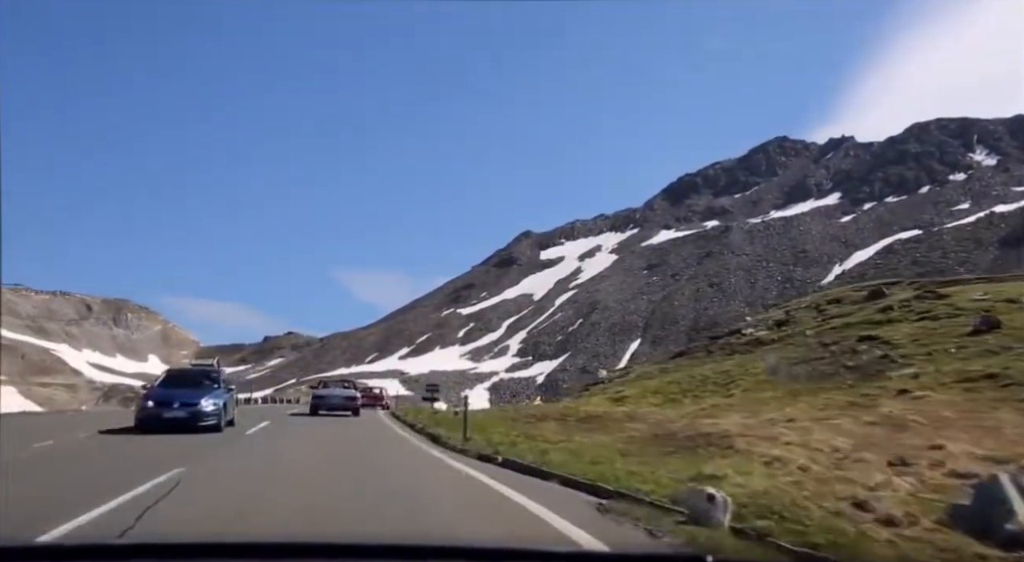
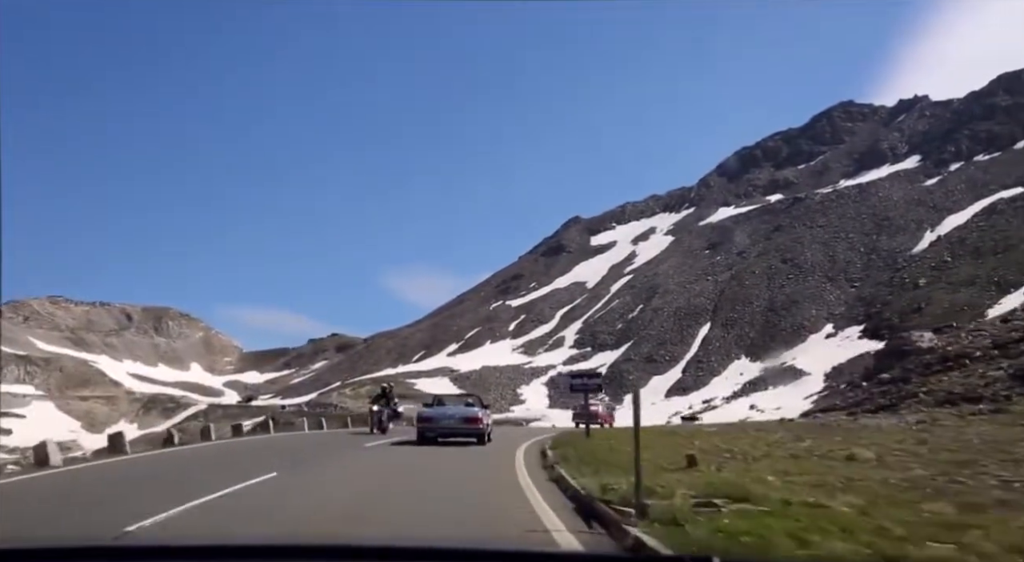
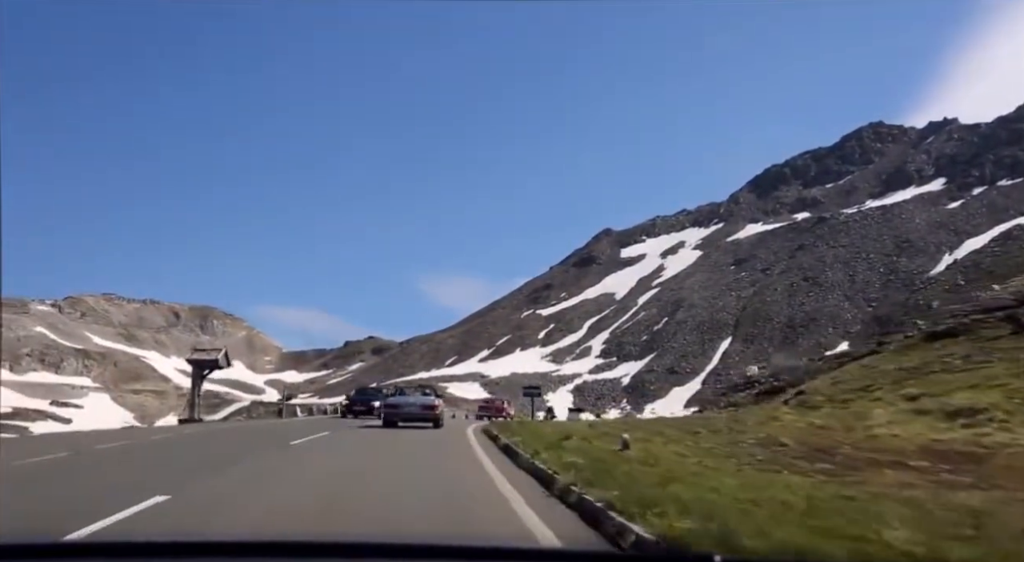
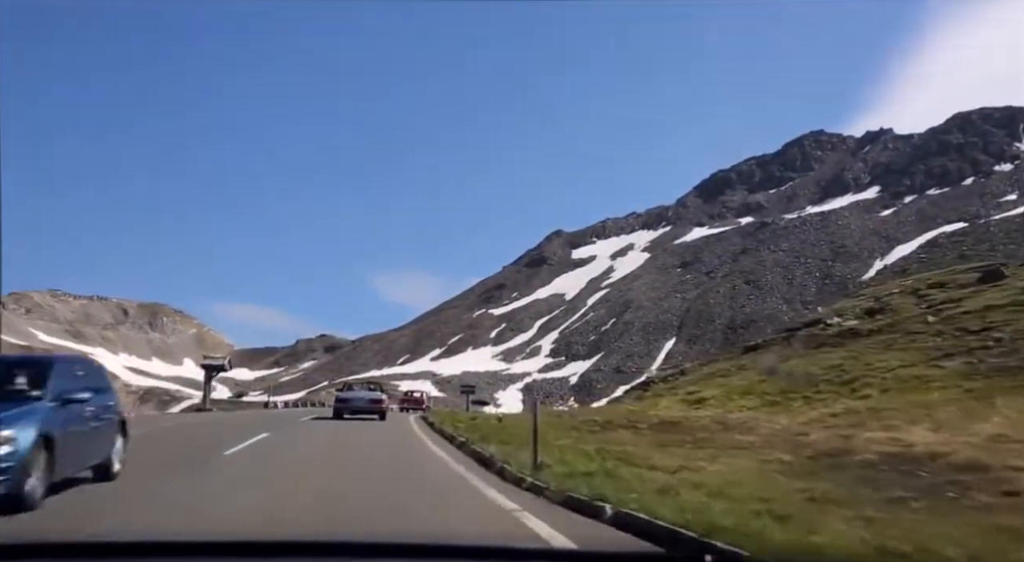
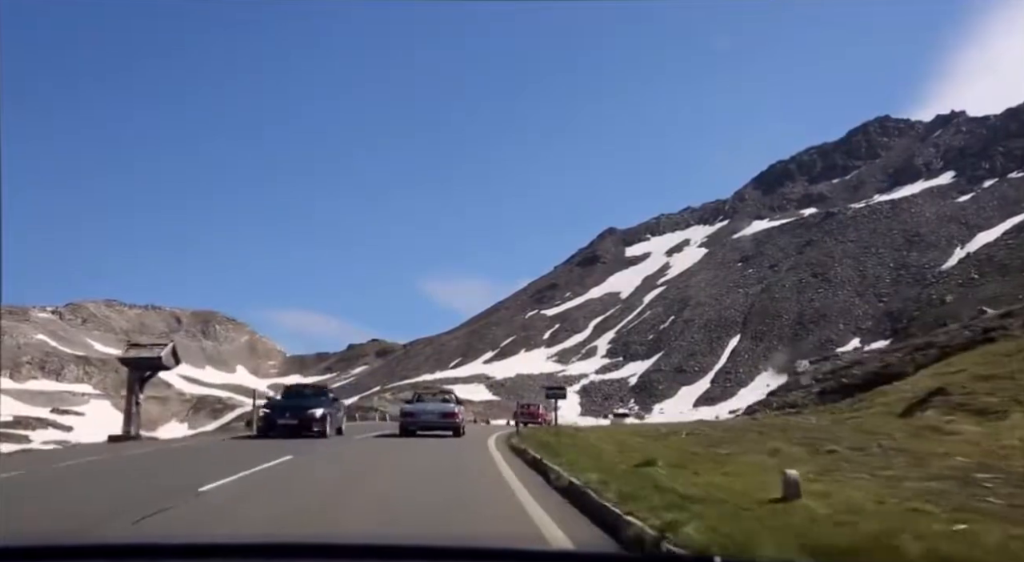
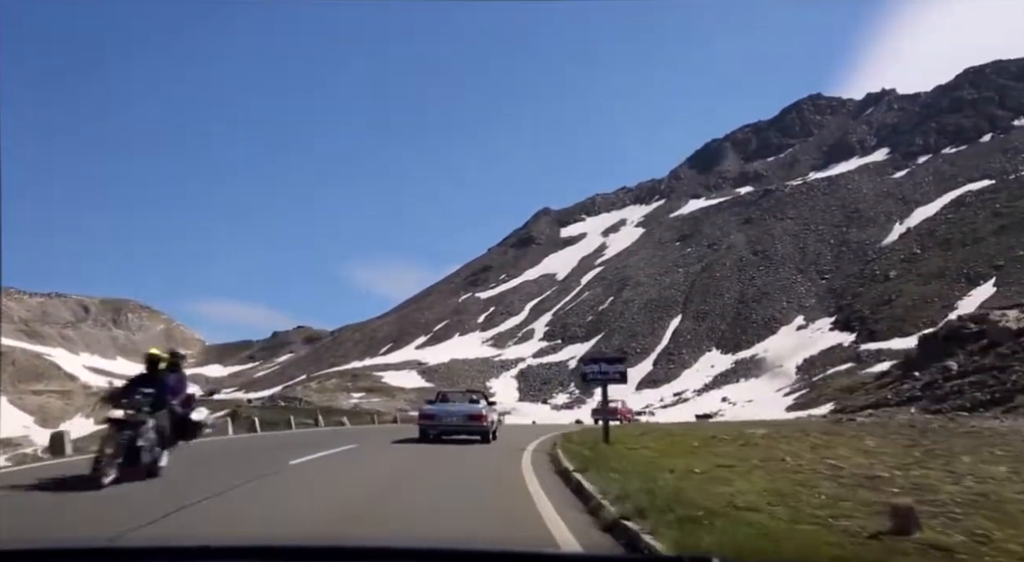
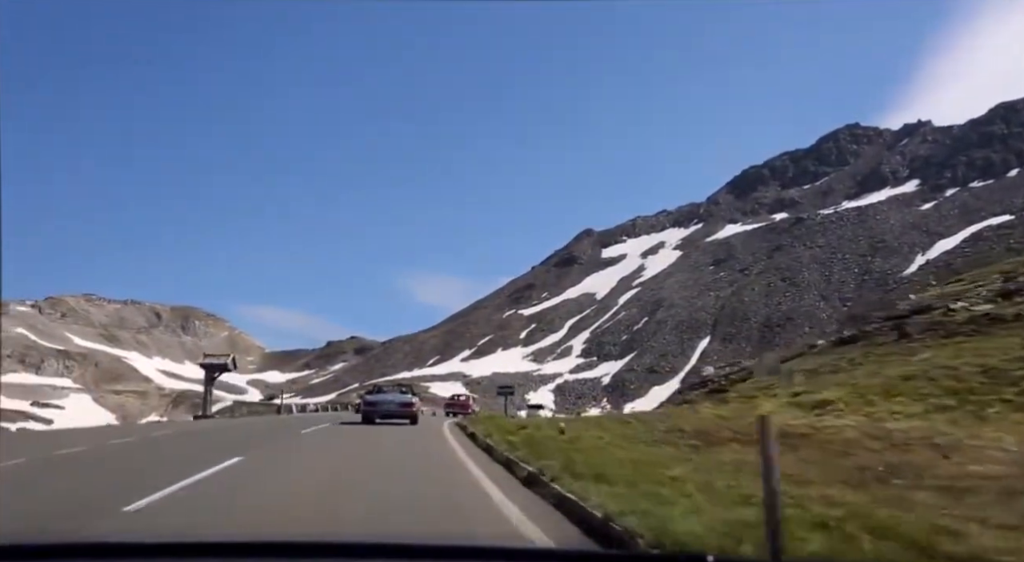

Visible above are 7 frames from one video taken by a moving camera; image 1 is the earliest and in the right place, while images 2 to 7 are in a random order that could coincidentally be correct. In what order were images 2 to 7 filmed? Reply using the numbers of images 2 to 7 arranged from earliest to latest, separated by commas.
4, 7, 3, 5, 2, 6
